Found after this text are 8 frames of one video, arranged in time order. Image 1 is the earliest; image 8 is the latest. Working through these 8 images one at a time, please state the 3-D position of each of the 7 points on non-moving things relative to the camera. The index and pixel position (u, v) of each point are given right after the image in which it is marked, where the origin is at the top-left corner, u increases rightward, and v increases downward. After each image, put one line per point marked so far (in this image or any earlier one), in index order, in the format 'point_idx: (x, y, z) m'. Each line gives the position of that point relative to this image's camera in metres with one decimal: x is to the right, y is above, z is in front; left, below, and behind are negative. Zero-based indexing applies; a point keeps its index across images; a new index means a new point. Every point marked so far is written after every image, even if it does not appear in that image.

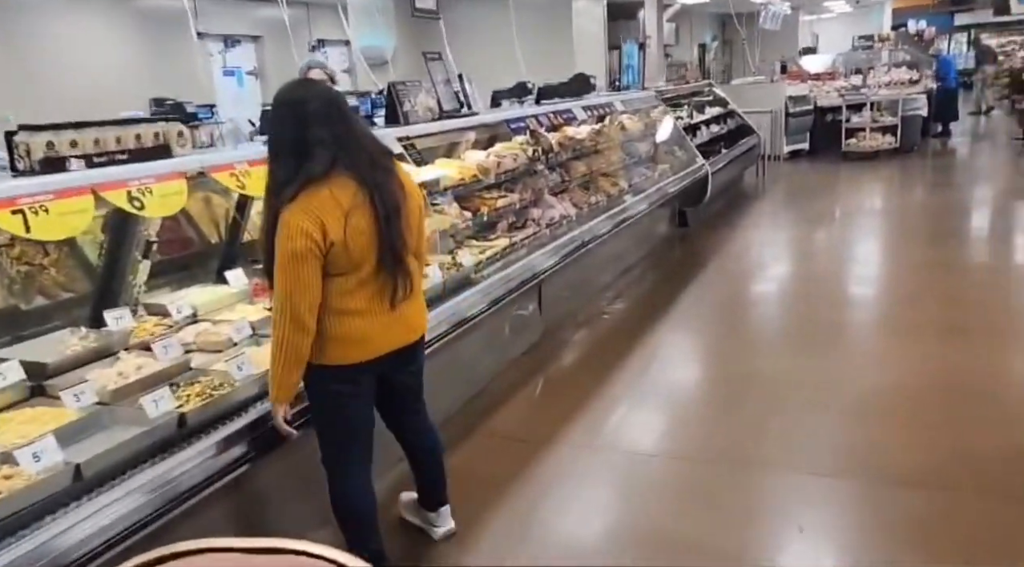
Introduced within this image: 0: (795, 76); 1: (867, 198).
0: (+5.3, +3.9, +13.9) m
1: (+4.3, +1.1, +9.0) m
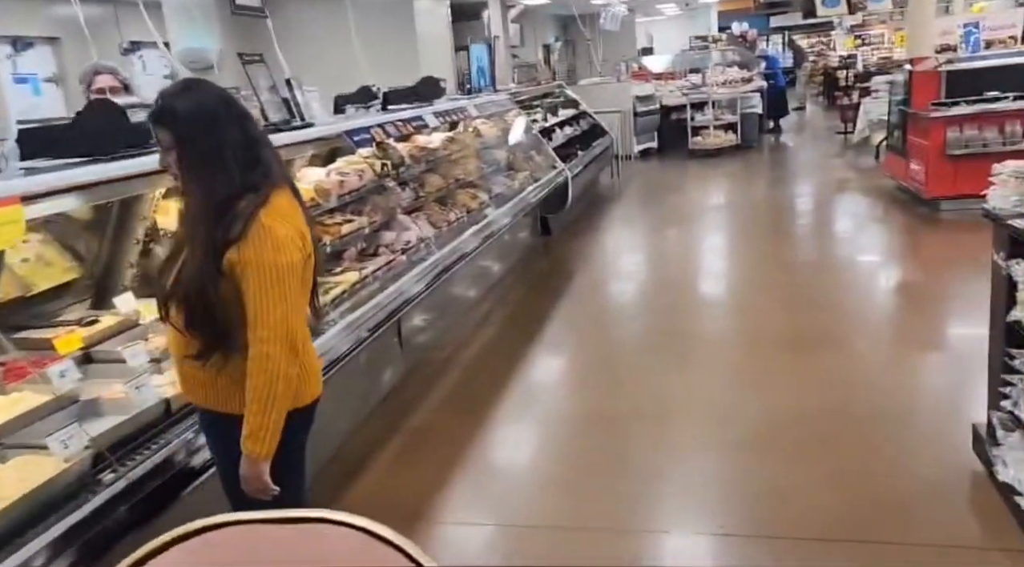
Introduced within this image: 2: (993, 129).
0: (+2.4, +4.0, +14.2) m
1: (+2.5, +1.1, +9.2) m
2: (+3.4, +1.1, +5.2) m
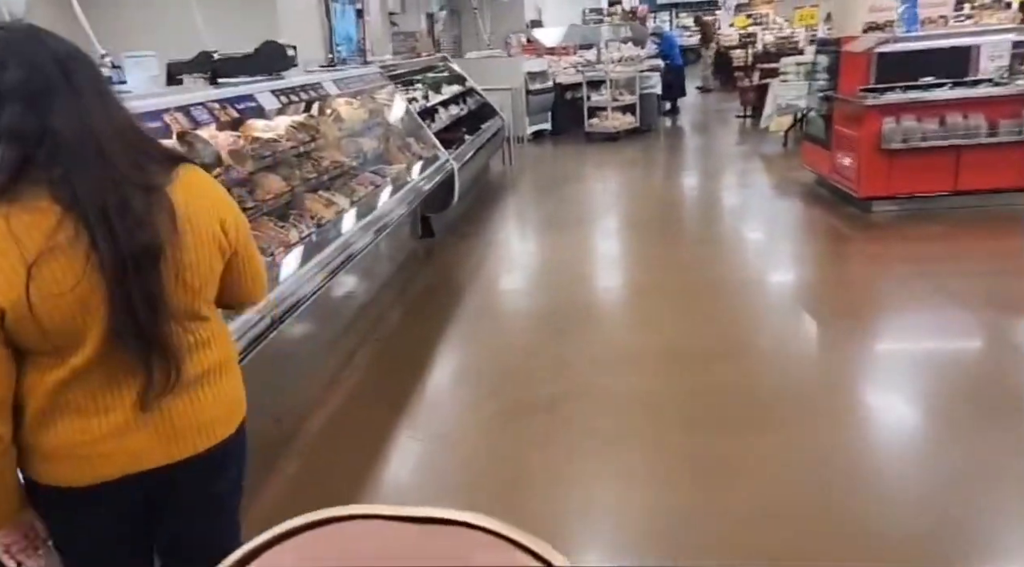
0: (+0.3, +4.2, +13.2) m
1: (+1.1, +1.2, +8.4) m
2: (+2.6, +1.0, +4.6) m
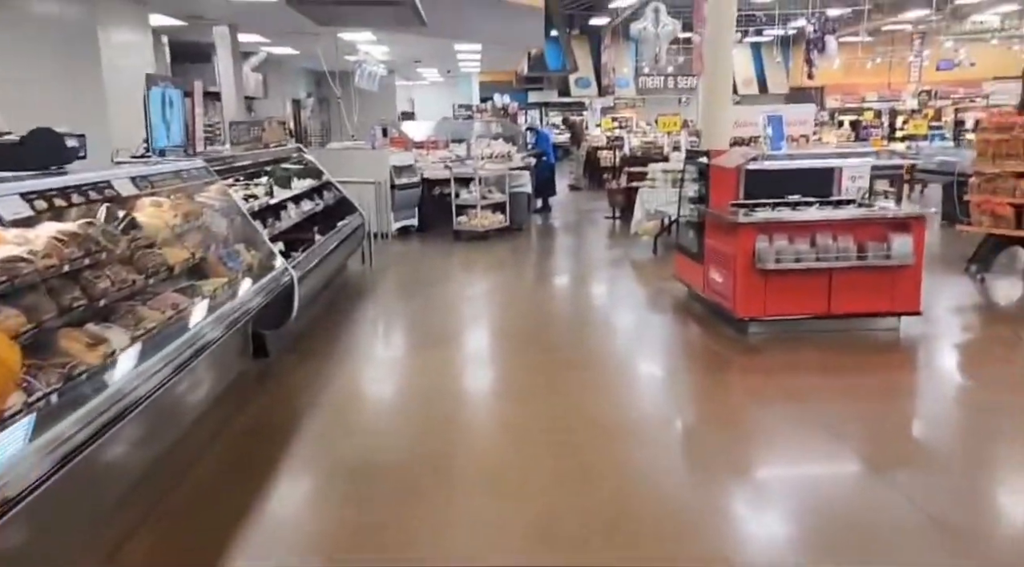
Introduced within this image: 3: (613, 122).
0: (-2.0, +2.4, +12.8) m
1: (-0.3, 0.0, +7.9) m
2: (+1.8, +0.3, +4.4) m
3: (+2.7, +4.3, +19.4) m
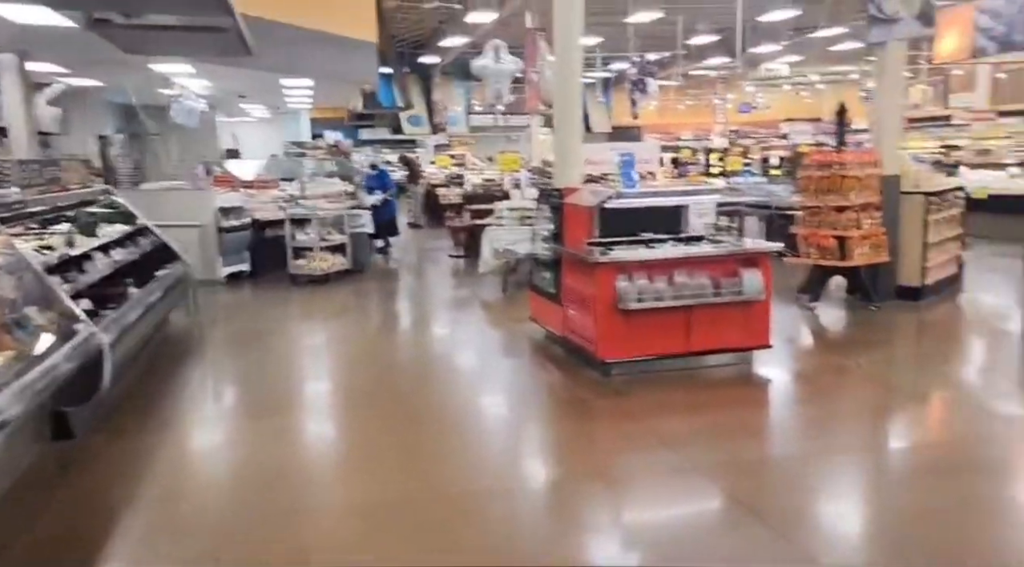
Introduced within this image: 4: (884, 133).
0: (-4.7, +1.6, +11.9) m
1: (-1.9, -0.5, +7.4) m
2: (+0.9, 0.0, +4.4) m
3: (-1.7, +3.3, +19.4) m
4: (+3.0, +1.2, +6.0) m
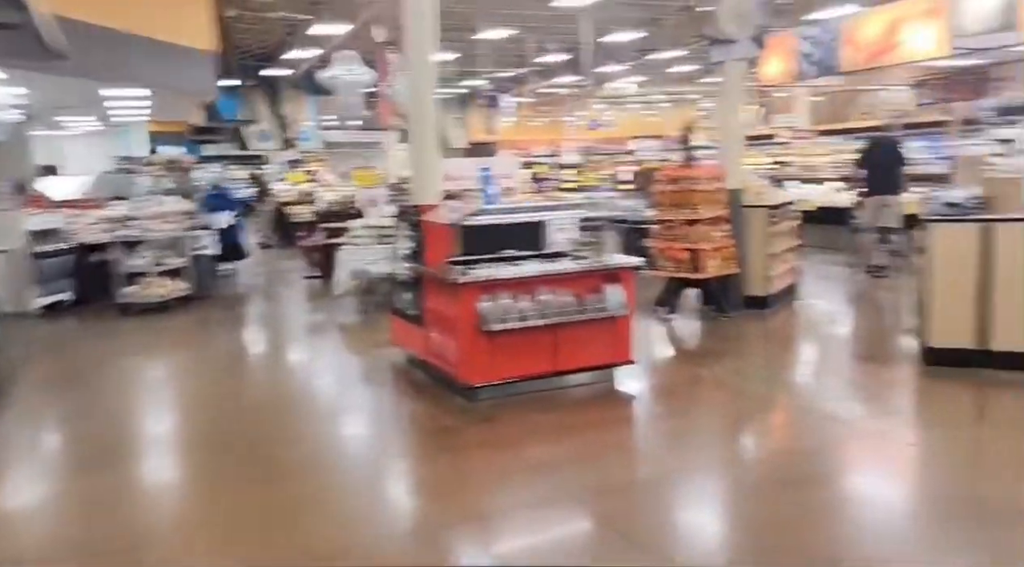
0: (-6.8, +1.2, +10.6) m
1: (-3.2, -0.8, +6.7) m
2: (+0.1, -0.1, +4.3) m
3: (-5.3, +2.8, +18.6) m
4: (+1.8, +1.1, +6.3) m
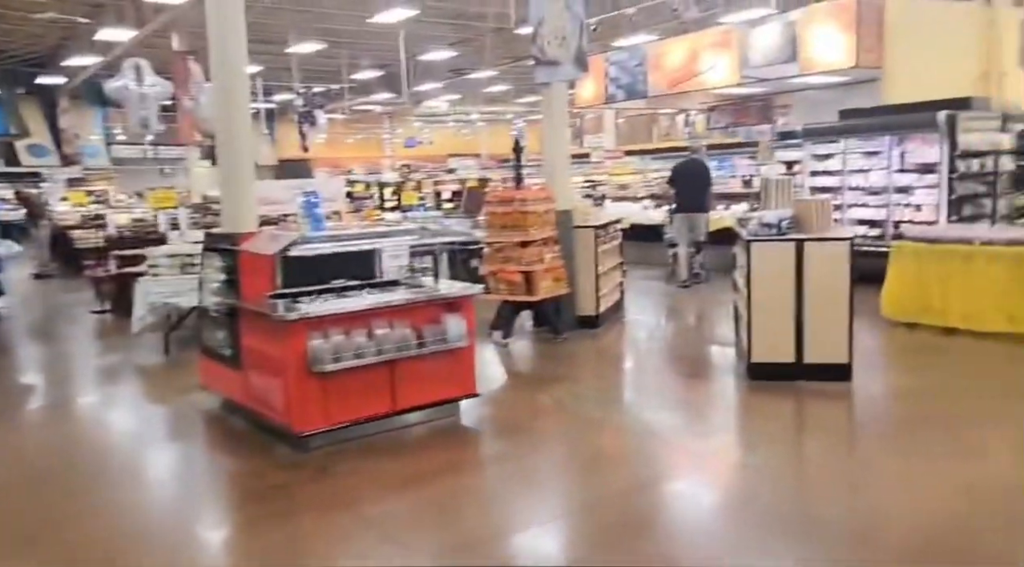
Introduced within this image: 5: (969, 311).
0: (-9.1, +0.6, +8.4) m
1: (-4.5, -1.1, +5.4) m
2: (-0.8, -0.3, +4.0) m
3: (-9.6, +2.0, +16.6) m
4: (+0.4, +1.0, +6.3) m
5: (+3.4, -0.2, +5.4) m
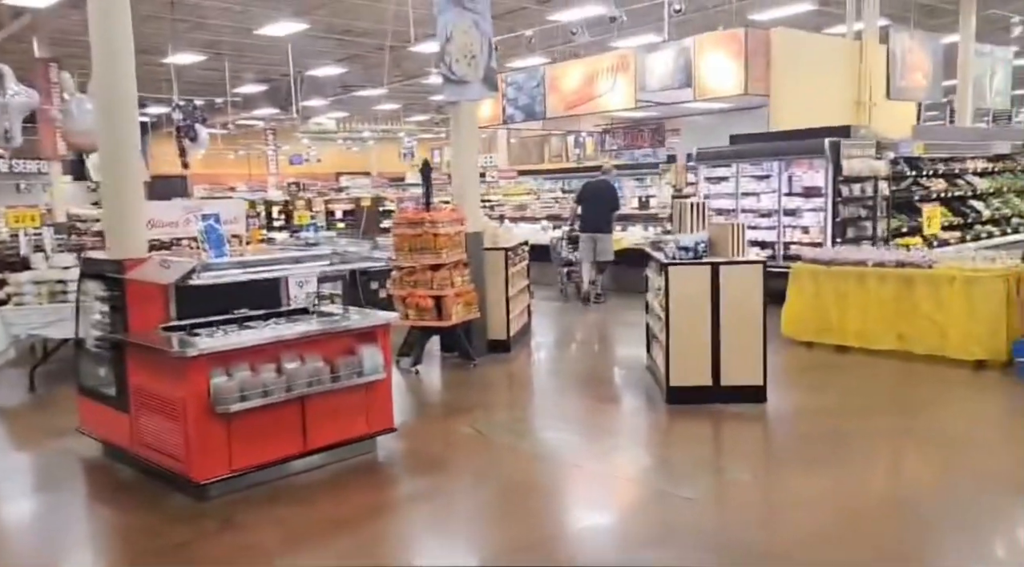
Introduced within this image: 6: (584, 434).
0: (-10.1, +0.2, +6.9) m
1: (-5.1, -1.3, +4.5) m
2: (-1.2, -0.4, +3.6) m
3: (-11.8, +1.4, +14.9) m
4: (-0.4, +0.8, +6.2) m
5: (+2.7, -0.3, +5.7) m
6: (+0.5, -1.0, +4.5) m
